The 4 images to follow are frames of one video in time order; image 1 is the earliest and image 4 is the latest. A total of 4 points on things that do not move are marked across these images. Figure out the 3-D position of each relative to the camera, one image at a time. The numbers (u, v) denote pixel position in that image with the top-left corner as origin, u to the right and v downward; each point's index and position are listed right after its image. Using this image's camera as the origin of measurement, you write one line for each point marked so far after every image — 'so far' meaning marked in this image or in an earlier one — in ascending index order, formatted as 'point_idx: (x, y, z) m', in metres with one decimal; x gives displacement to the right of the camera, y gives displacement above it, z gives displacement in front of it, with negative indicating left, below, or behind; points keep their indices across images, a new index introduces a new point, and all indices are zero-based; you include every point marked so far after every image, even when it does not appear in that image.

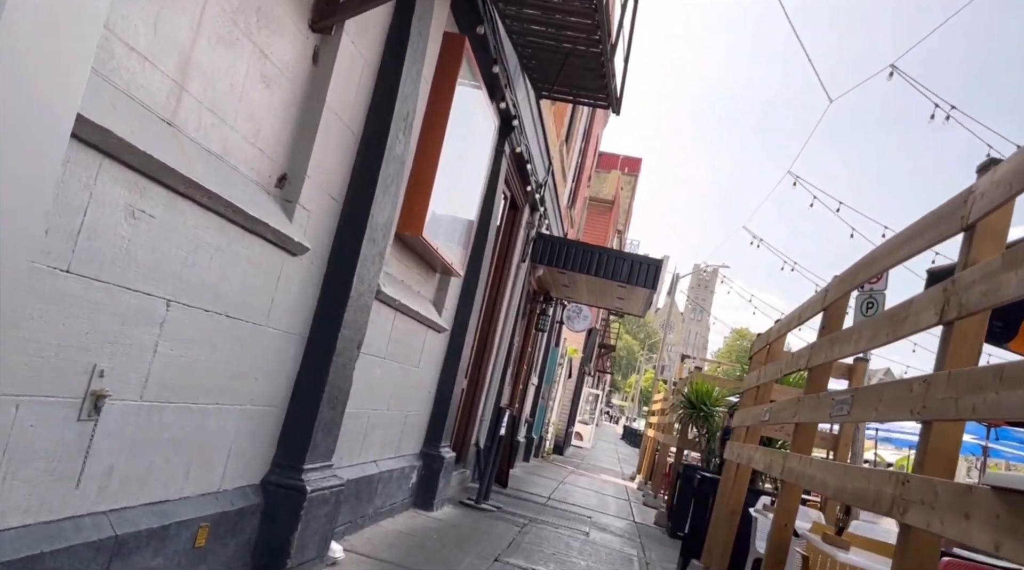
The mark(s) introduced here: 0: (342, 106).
0: (-0.8, +0.9, +4.0) m
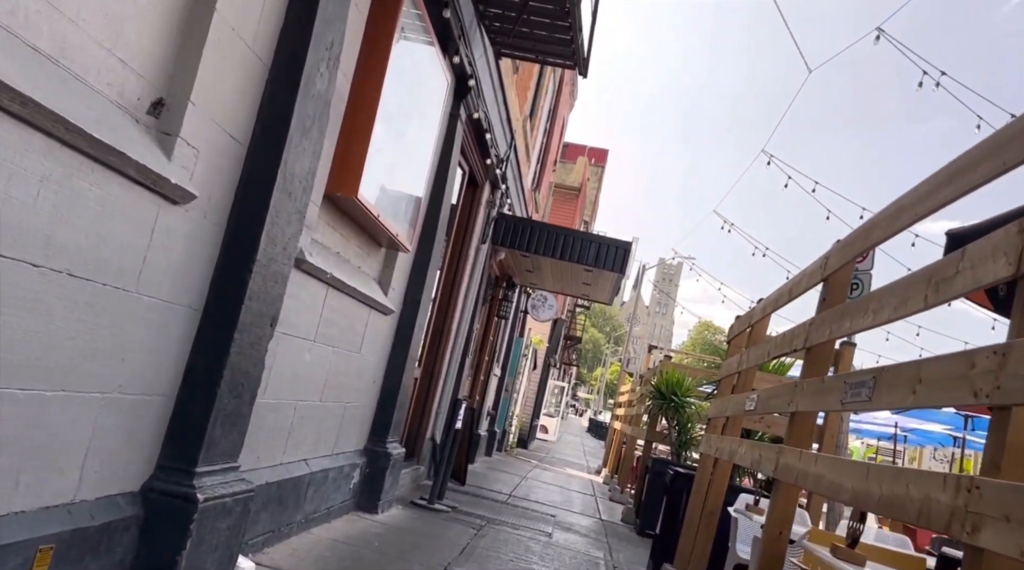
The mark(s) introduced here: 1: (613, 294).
0: (-1.0, +1.0, +3.2) m
1: (+1.6, -0.1, +13.0) m
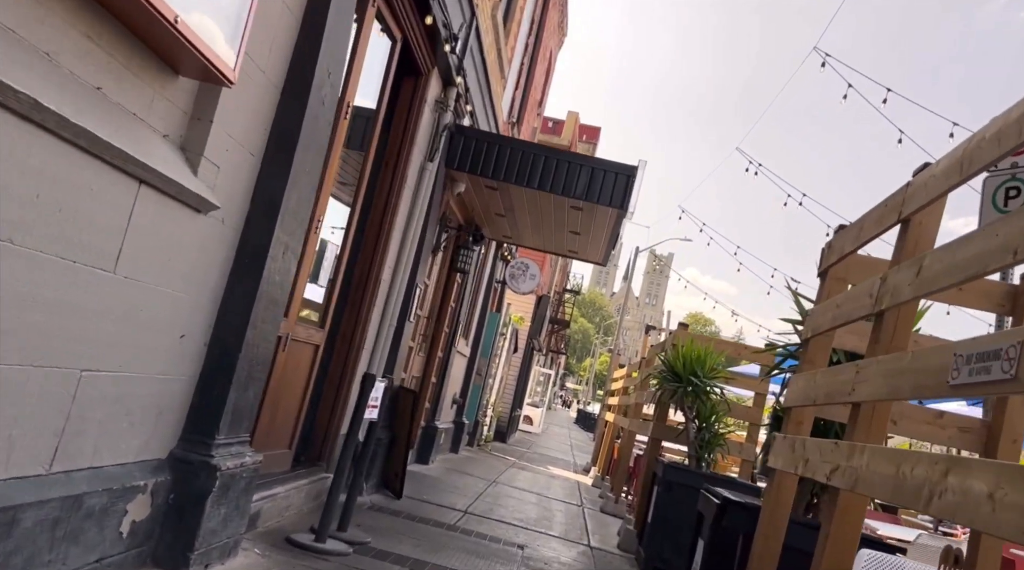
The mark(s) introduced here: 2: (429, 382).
0: (-1.3, +1.5, +0.3) m
1: (+1.2, +0.5, +10.1) m
2: (-1.0, -1.2, +9.9) m
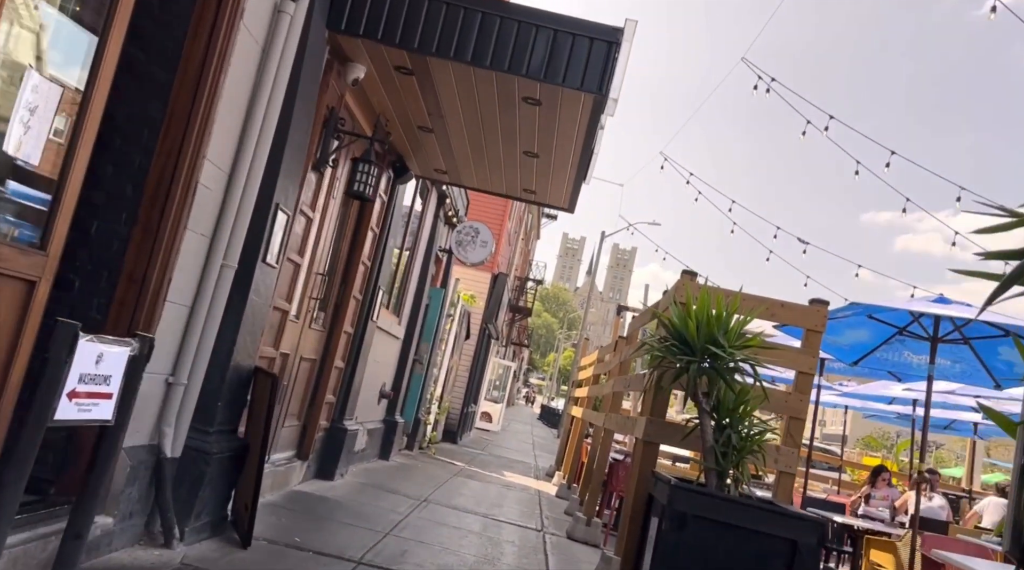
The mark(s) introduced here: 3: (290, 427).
0: (-1.5, +1.9, -2.5) m
1: (+0.6, +0.9, +7.4) m
2: (-1.6, -0.7, +7.2) m
3: (-1.8, -1.1, +6.7) m
